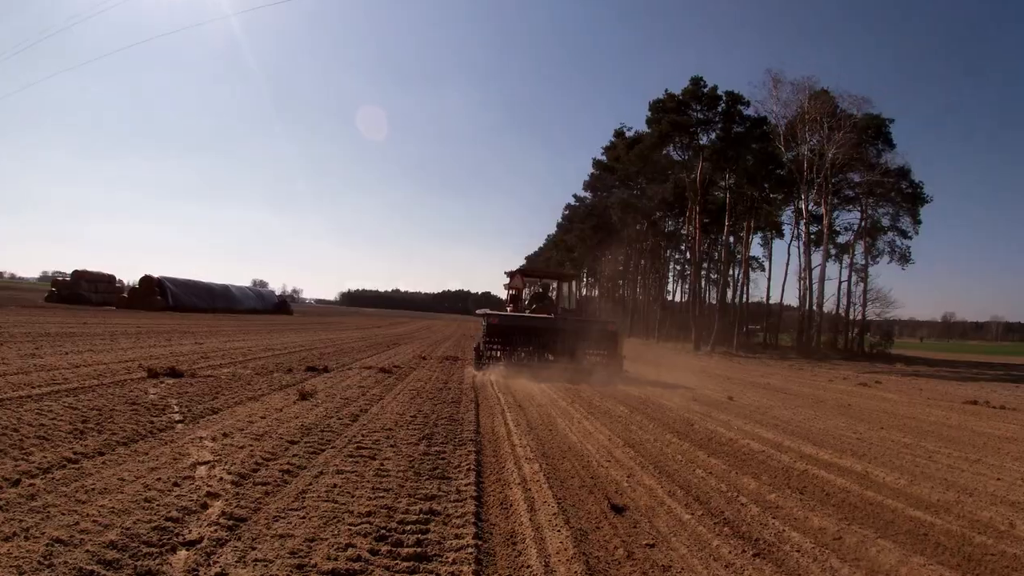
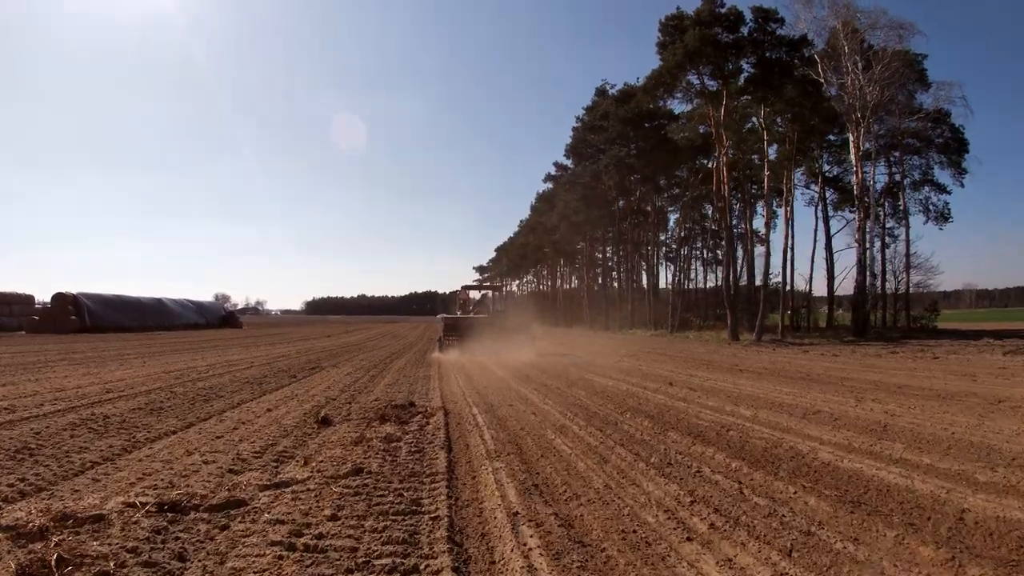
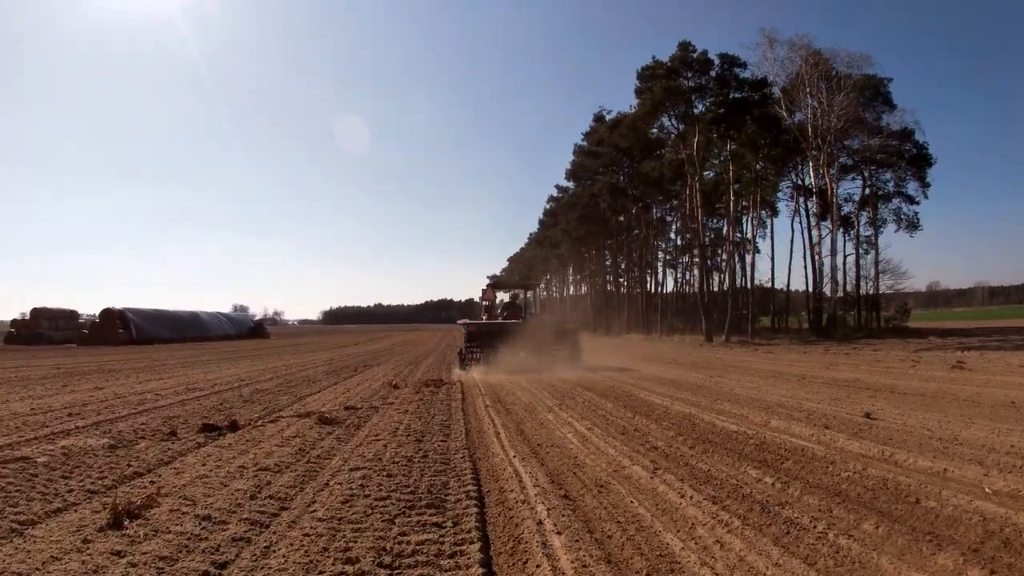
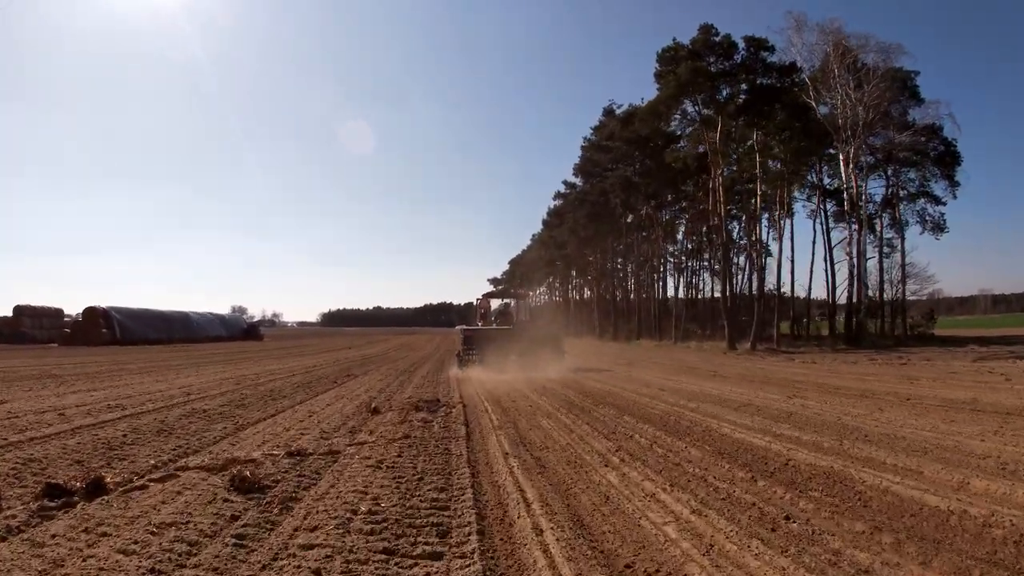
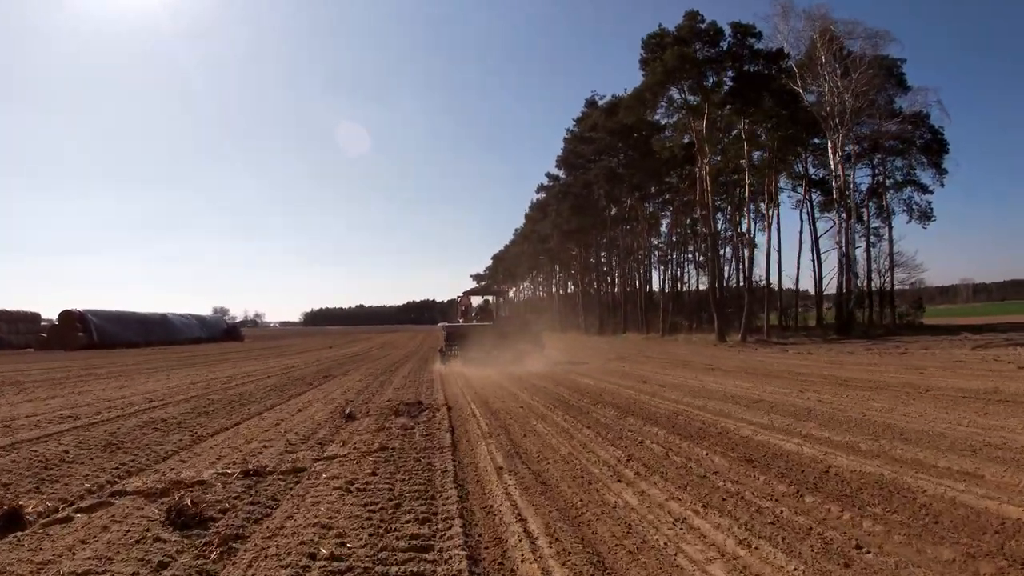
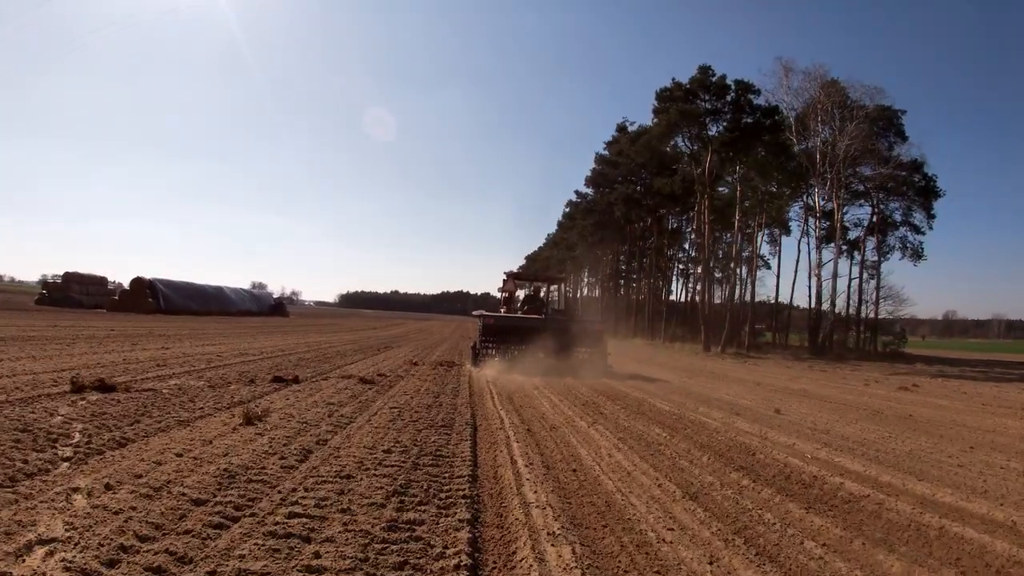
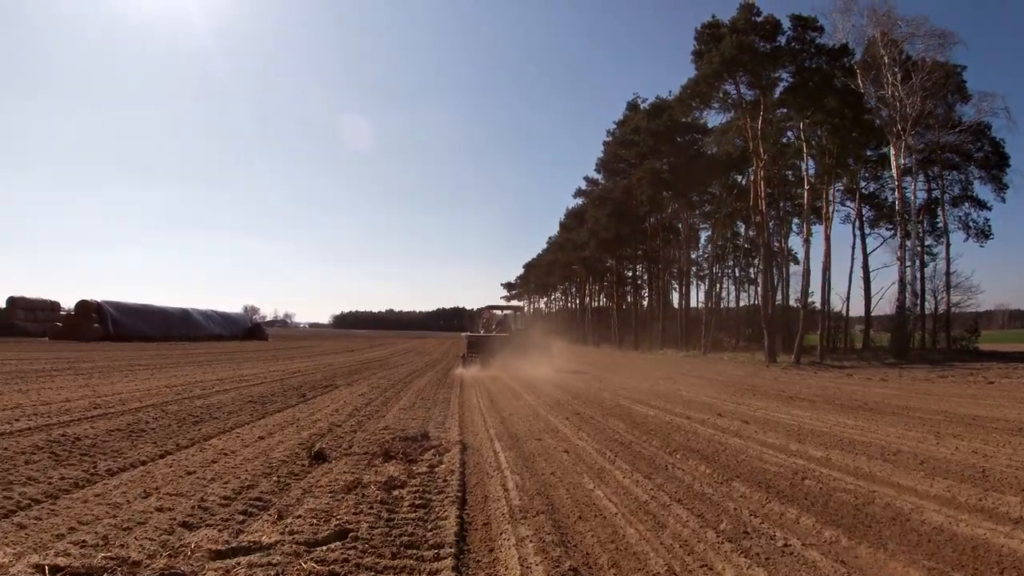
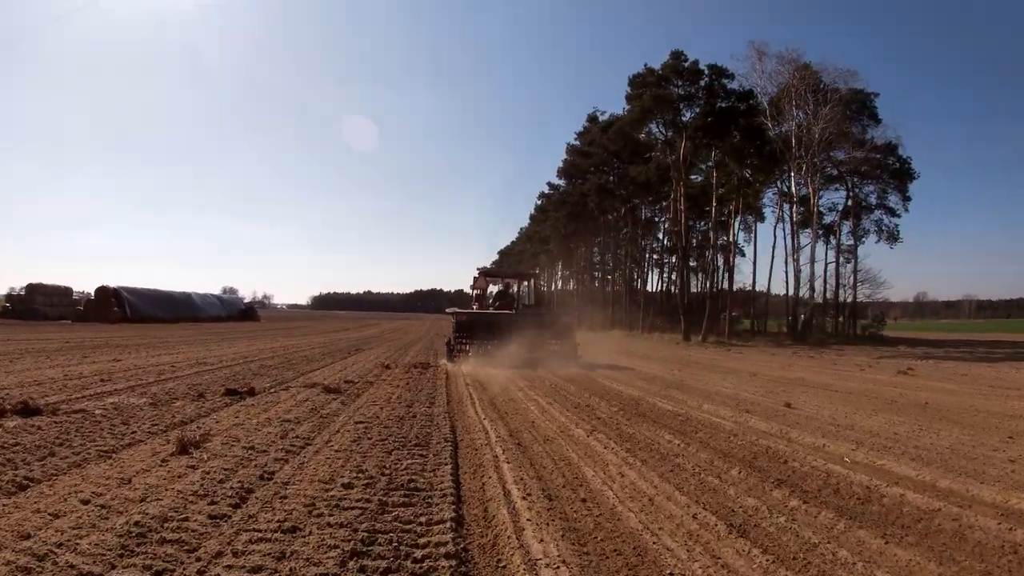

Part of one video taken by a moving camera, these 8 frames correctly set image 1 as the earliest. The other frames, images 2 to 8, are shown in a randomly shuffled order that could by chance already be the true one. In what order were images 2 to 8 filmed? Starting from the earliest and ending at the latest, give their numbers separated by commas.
6, 8, 3, 4, 5, 2, 7
